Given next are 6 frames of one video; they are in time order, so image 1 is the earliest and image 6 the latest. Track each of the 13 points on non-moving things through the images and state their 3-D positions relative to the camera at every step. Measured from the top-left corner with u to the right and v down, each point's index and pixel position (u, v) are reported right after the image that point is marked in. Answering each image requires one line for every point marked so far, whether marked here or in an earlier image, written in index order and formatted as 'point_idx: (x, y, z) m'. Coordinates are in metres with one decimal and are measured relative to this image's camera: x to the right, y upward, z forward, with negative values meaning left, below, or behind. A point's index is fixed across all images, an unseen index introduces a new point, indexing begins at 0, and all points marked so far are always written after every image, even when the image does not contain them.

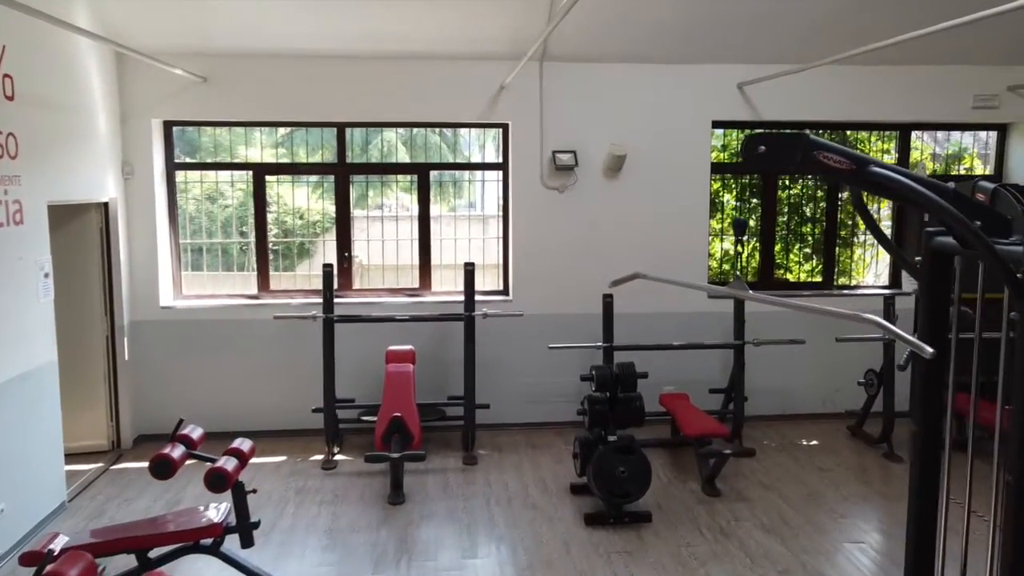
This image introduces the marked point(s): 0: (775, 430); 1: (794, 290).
0: (+1.8, -1.0, +5.7) m
1: (+2.1, 0.0, +6.1) m
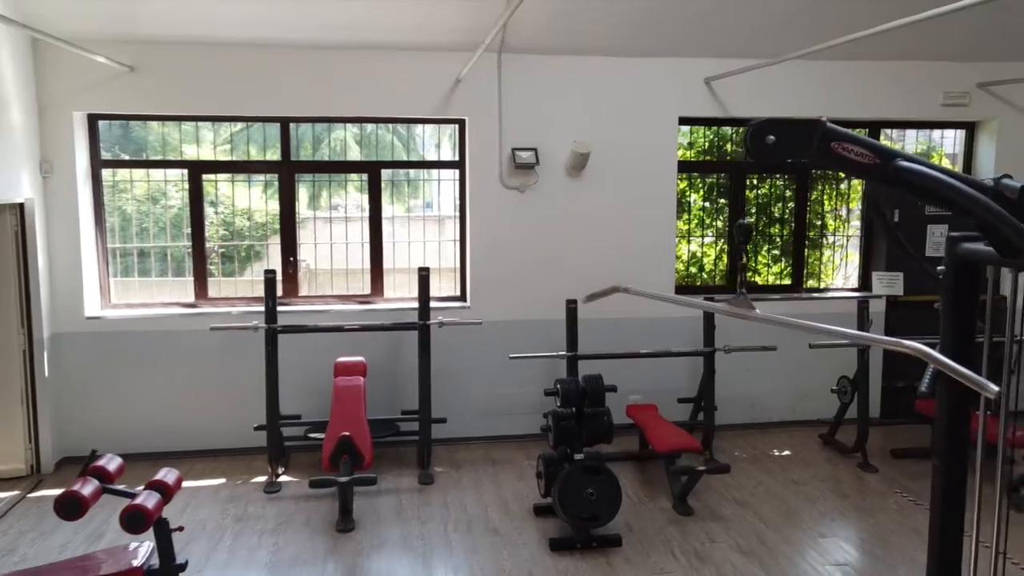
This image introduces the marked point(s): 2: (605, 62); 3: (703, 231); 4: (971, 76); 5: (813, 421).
0: (+1.6, -1.0, +5.5) m
1: (+1.8, 0.0, +5.9) m
2: (+0.6, +1.5, +5.3) m
3: (+1.4, +0.4, +5.8) m
4: (+3.3, +1.5, +5.7) m
5: (+2.1, -1.0, +5.8) m
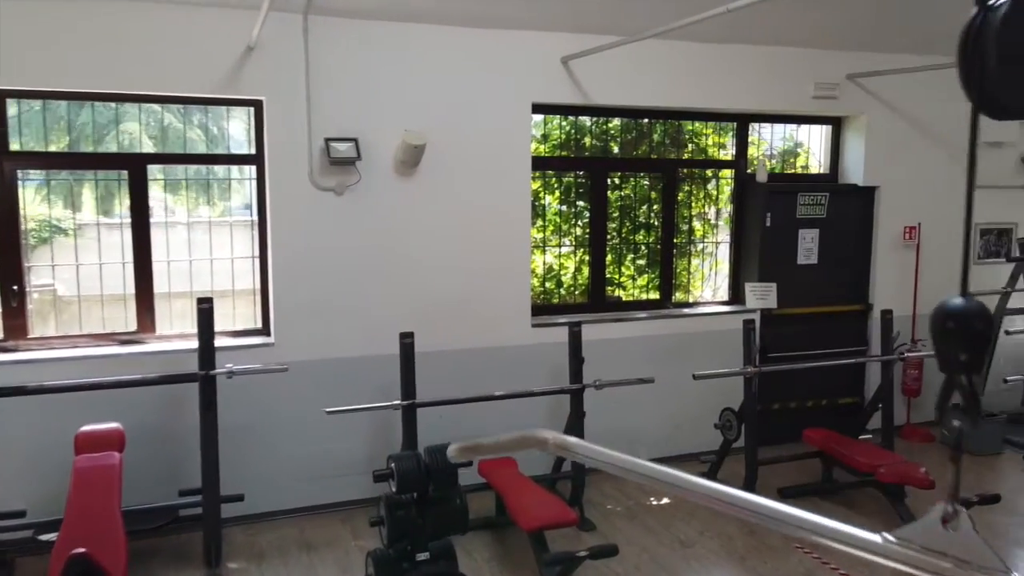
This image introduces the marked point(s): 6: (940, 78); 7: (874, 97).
0: (+0.6, -1.1, +4.6) m
1: (+0.7, -0.1, +5.1) m
2: (-0.4, +1.3, +4.2) m
3: (+0.3, +0.3, +4.9) m
4: (+2.1, +1.4, +5.2) m
5: (+1.1, -1.1, +5.0) m
6: (+2.9, +1.4, +5.6) m
7: (+2.4, +1.3, +5.3) m
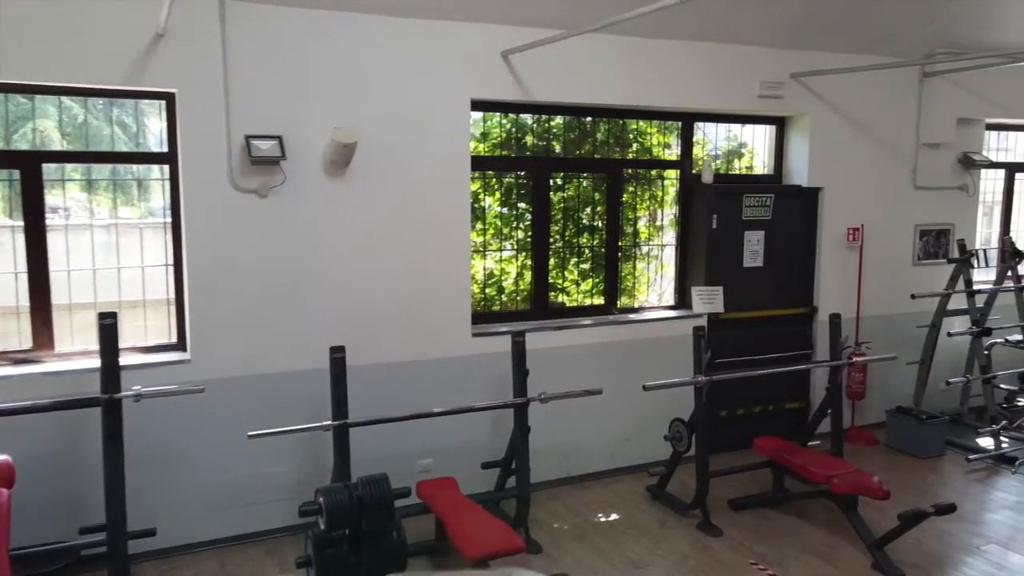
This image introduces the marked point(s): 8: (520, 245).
0: (+0.3, -1.2, +4.4) m
1: (+0.4, -0.2, +4.9) m
2: (-0.7, +1.3, +4.0) m
3: (-0.1, +0.3, +4.6) m
4: (+1.7, +1.4, +5.1) m
5: (+0.7, -1.1, +4.9) m
6: (+2.5, +1.4, +5.5) m
7: (+2.0, +1.2, +5.3) m
8: (0.0, +0.2, +4.7) m
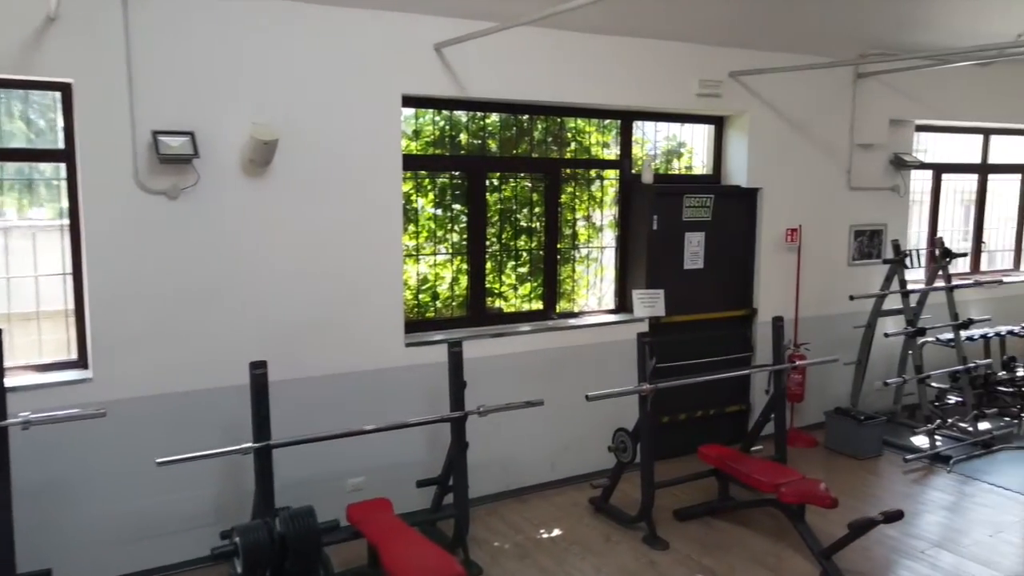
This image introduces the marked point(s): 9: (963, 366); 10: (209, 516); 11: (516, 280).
0: (0.0, -1.2, +4.2) m
1: (0.0, -0.2, +4.7) m
2: (-1.0, +1.3, +3.7) m
3: (-0.4, +0.2, +4.4) m
4: (+1.3, +1.4, +5.0) m
5: (+0.4, -1.1, +4.7) m
6: (+2.1, +1.4, +5.5) m
7: (+1.6, +1.2, +5.2) m
8: (-0.3, +0.2, +4.5) m
9: (+3.2, -0.5, +5.7) m
10: (-1.4, -1.0, +3.6) m
11: (0.0, 0.0, +4.7) m
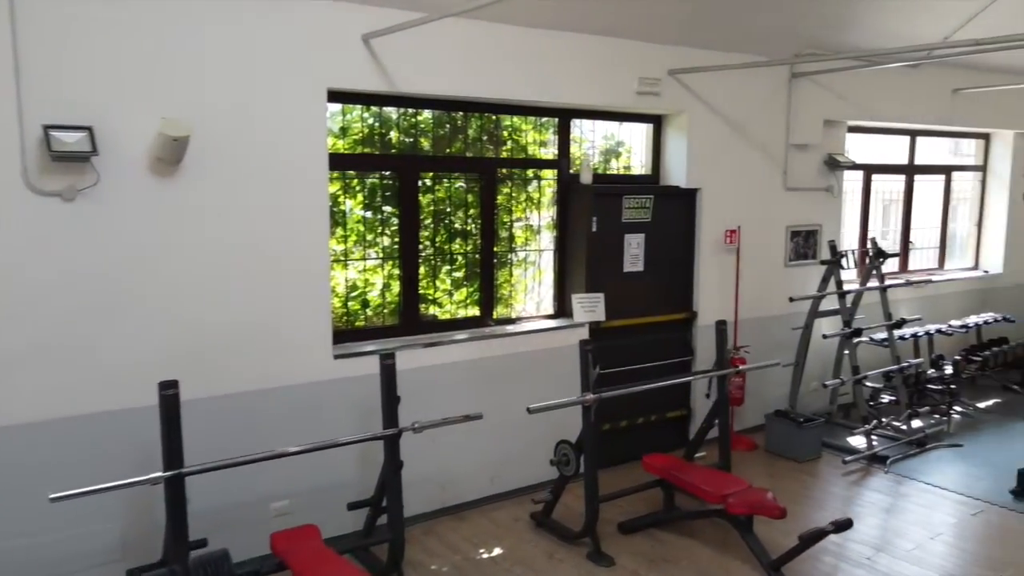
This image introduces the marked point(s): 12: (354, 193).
0: (-0.3, -1.2, +4.0) m
1: (-0.4, -0.2, +4.4) m
2: (-1.3, +1.2, +3.4) m
3: (-0.8, +0.2, +4.1) m
4: (+0.9, +1.4, +4.9) m
5: (0.0, -1.1, +4.5) m
6: (+1.6, +1.4, +5.4) m
7: (+1.1, +1.2, +5.1) m
8: (-0.7, +0.2, +4.2) m
9: (+2.7, -0.5, +5.7) m
10: (-1.6, -1.1, +3.3) m
11: (-0.3, 0.0, +4.5) m
12: (-0.8, +0.5, +4.0) m
